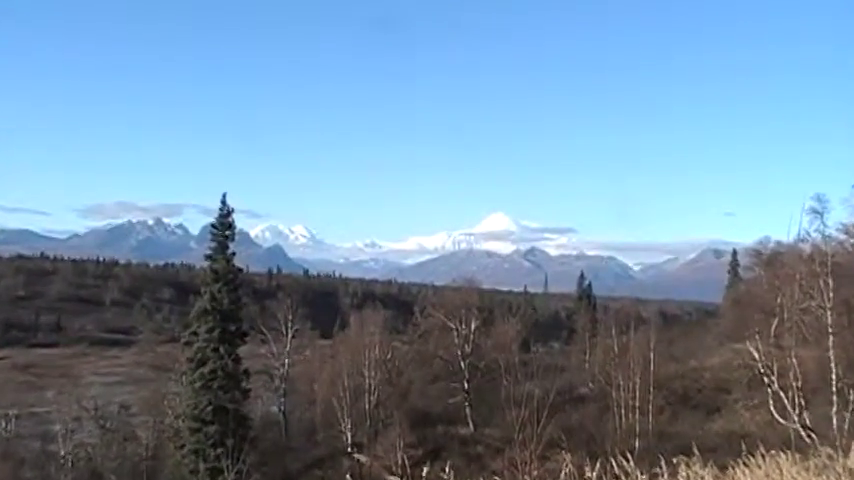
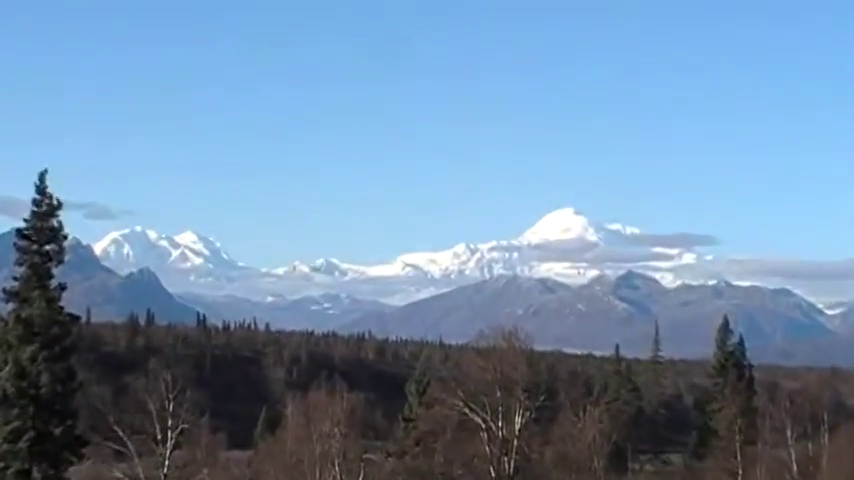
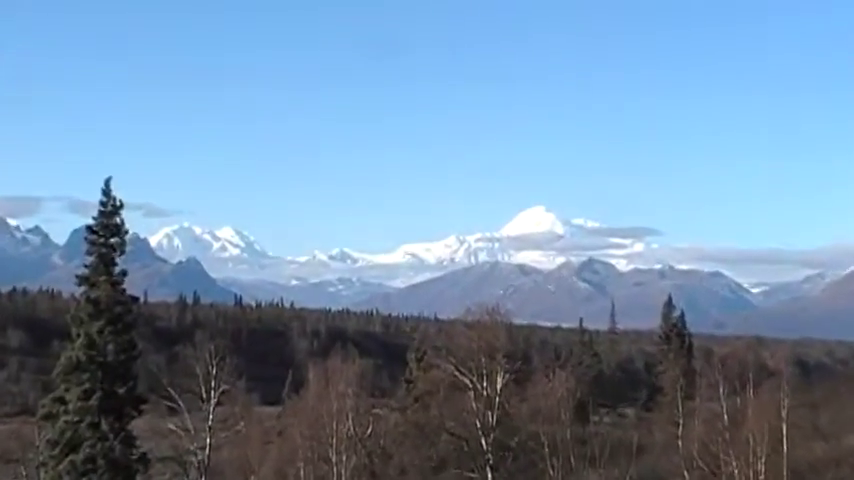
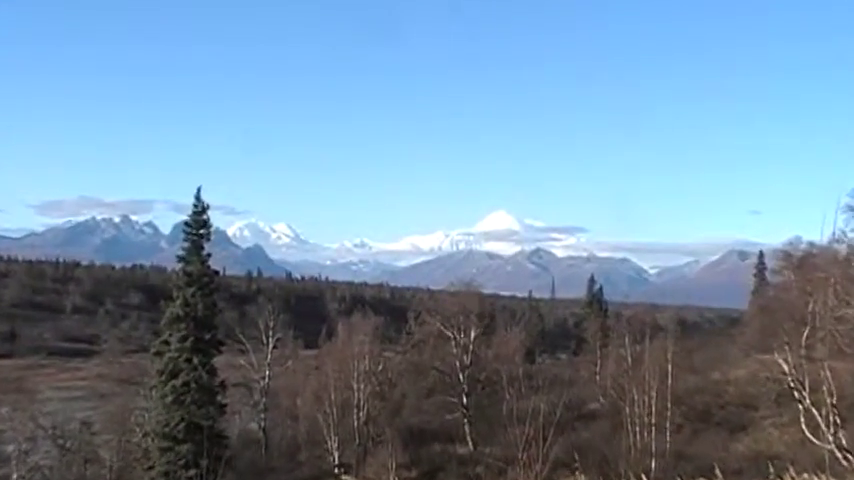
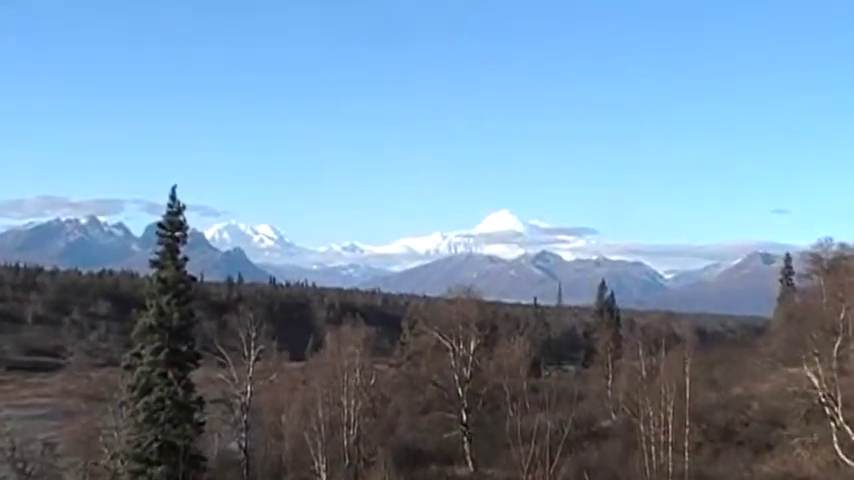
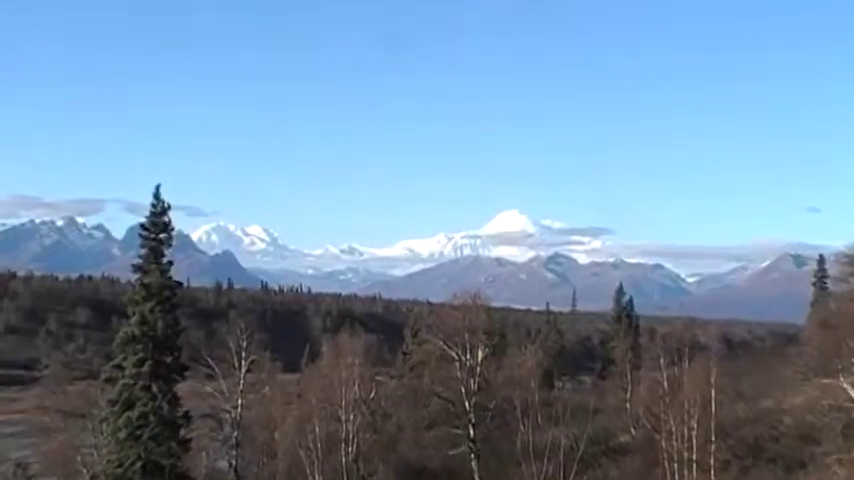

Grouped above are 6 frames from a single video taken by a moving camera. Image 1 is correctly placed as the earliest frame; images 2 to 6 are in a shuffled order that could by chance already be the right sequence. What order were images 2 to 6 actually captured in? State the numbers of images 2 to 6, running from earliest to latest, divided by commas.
4, 5, 6, 3, 2
